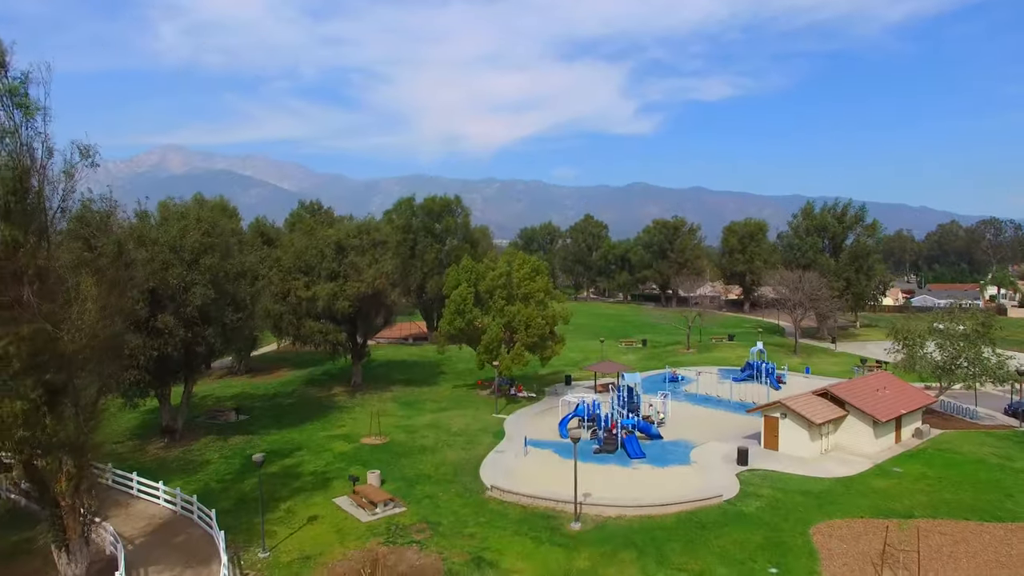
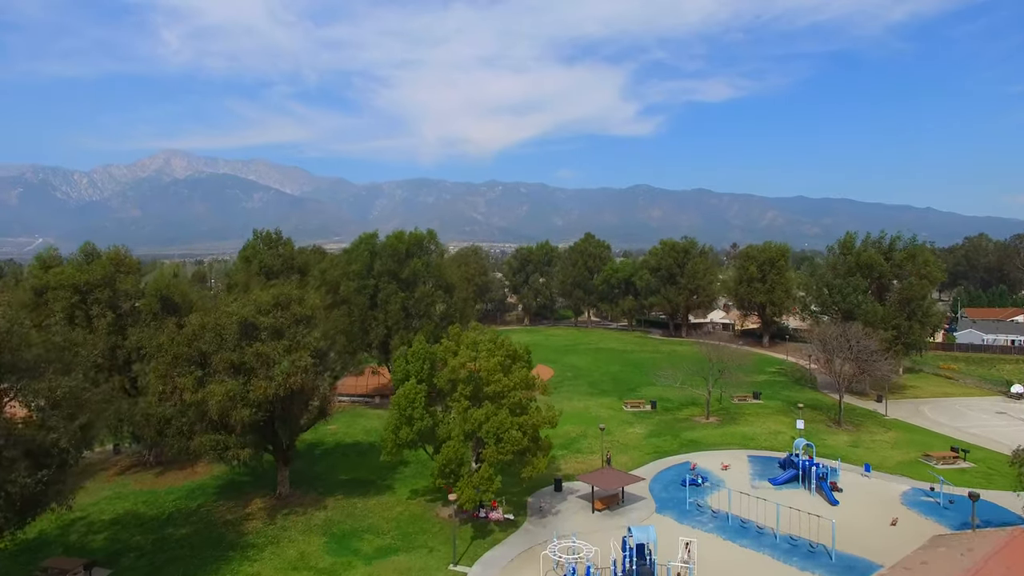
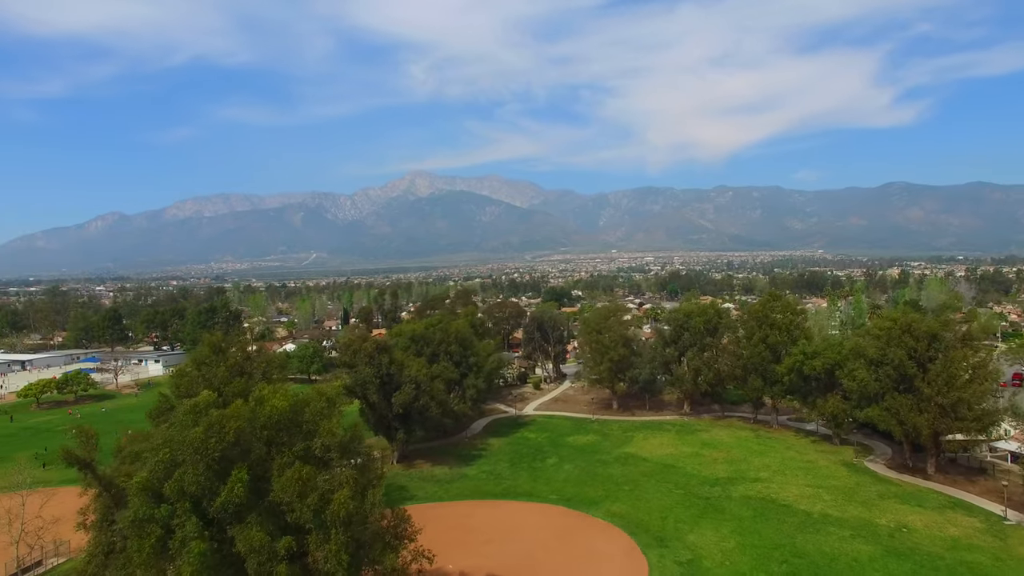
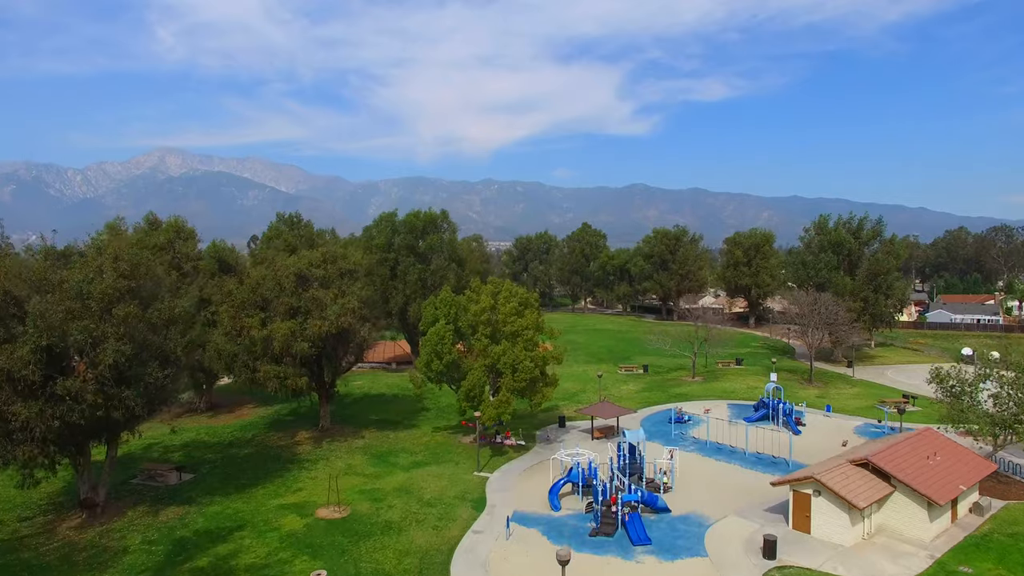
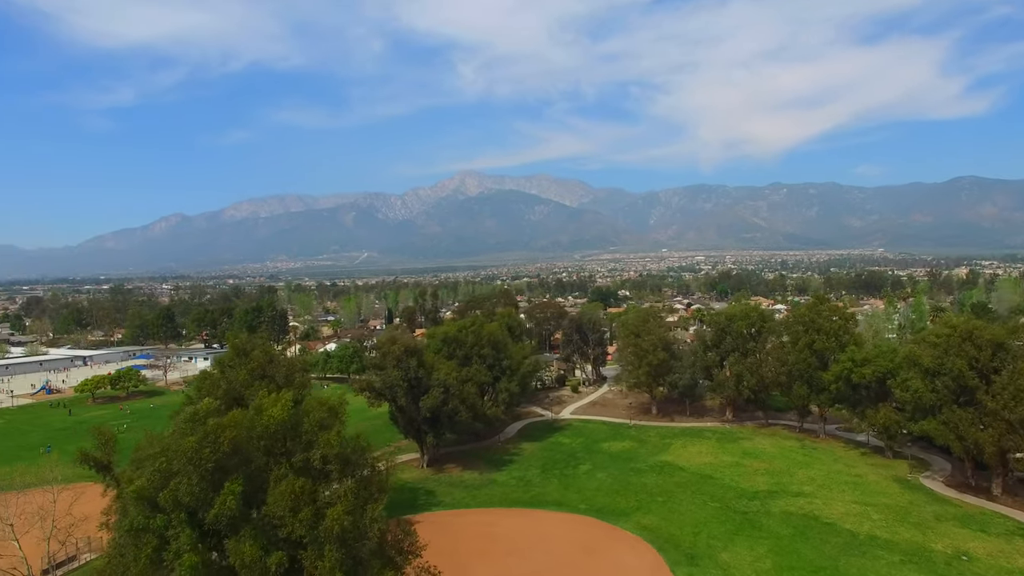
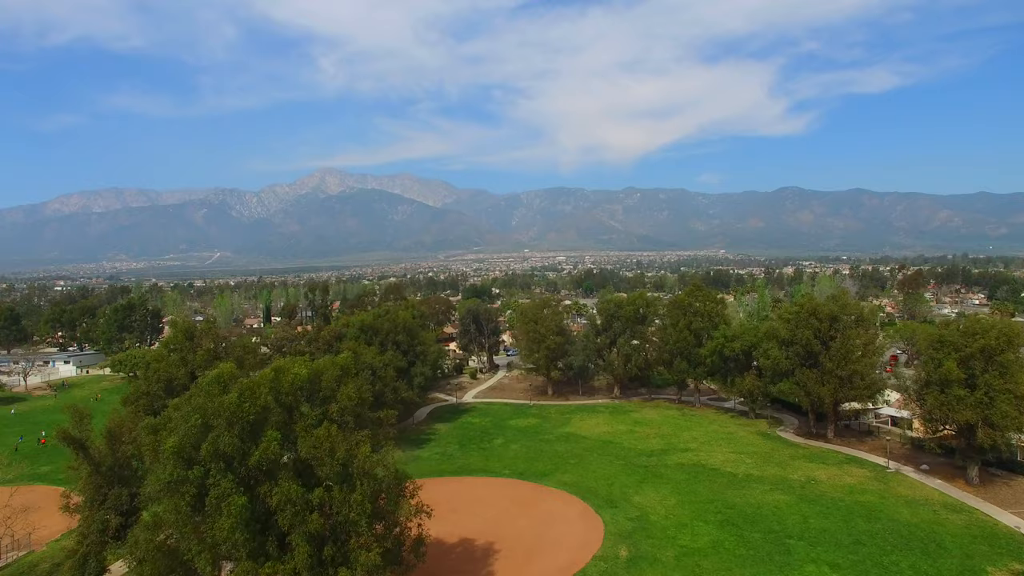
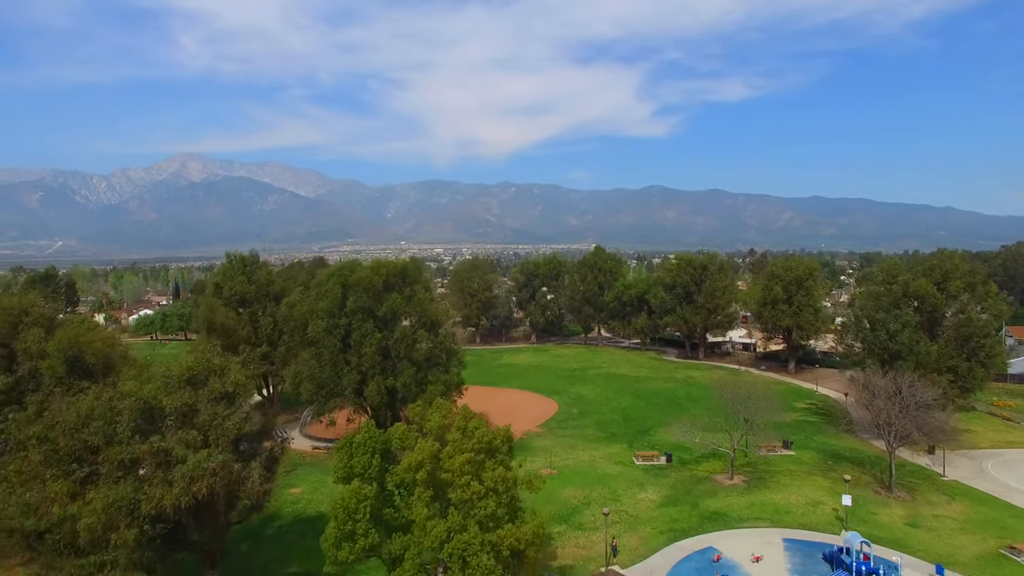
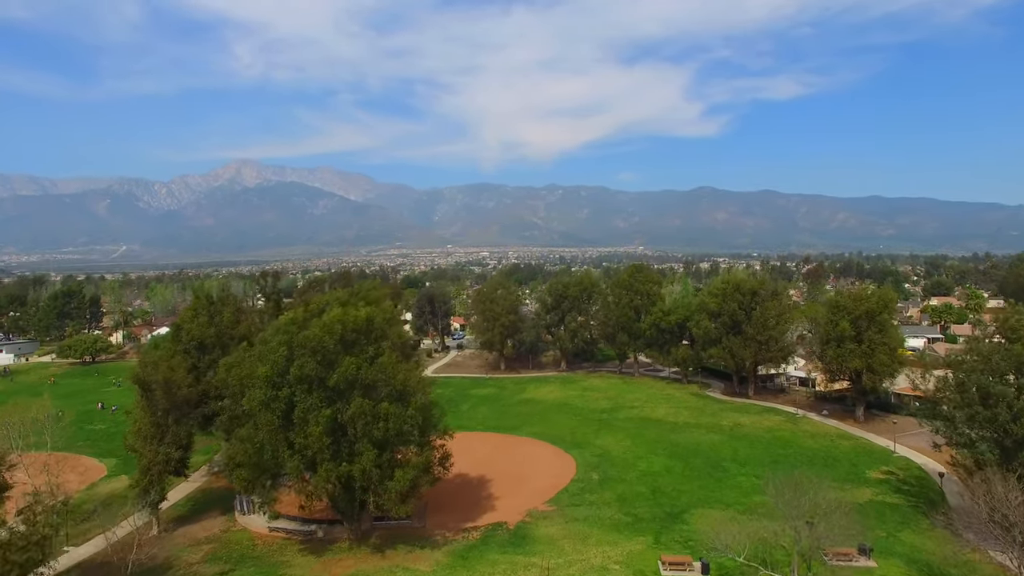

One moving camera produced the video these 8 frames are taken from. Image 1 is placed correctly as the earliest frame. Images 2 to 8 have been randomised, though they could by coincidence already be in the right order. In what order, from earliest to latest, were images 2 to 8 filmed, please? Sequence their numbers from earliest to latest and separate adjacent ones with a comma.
4, 2, 7, 8, 6, 3, 5
